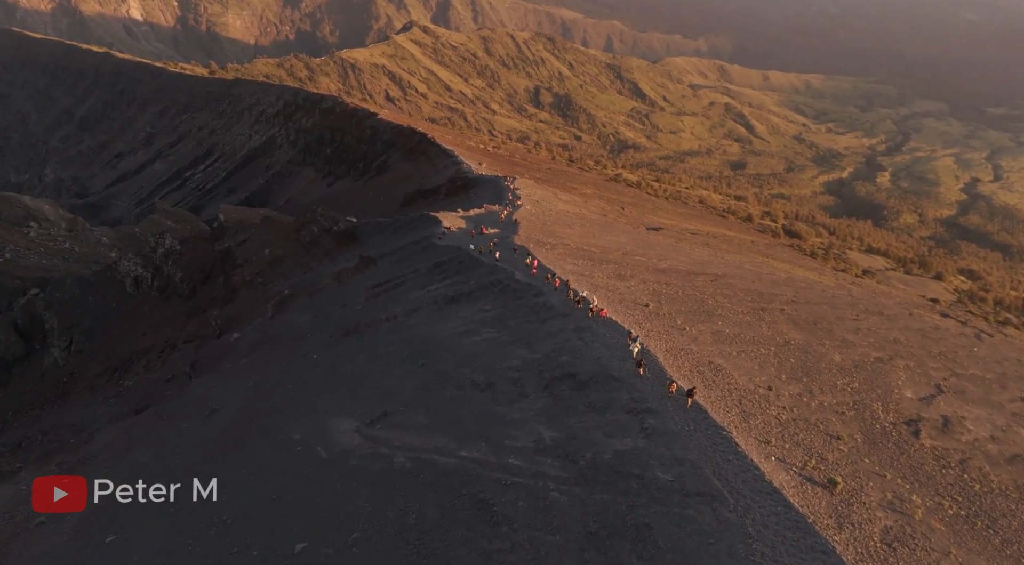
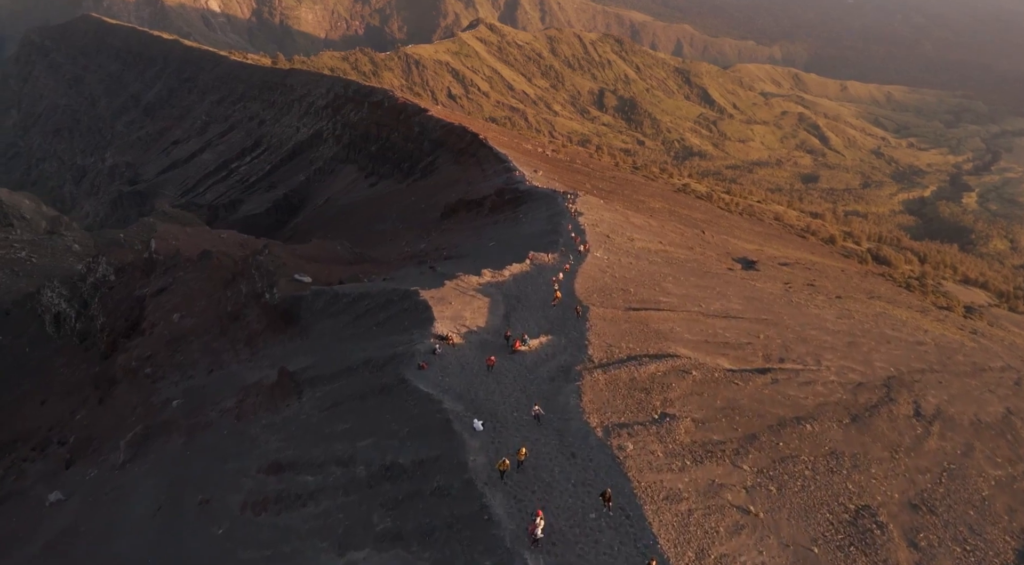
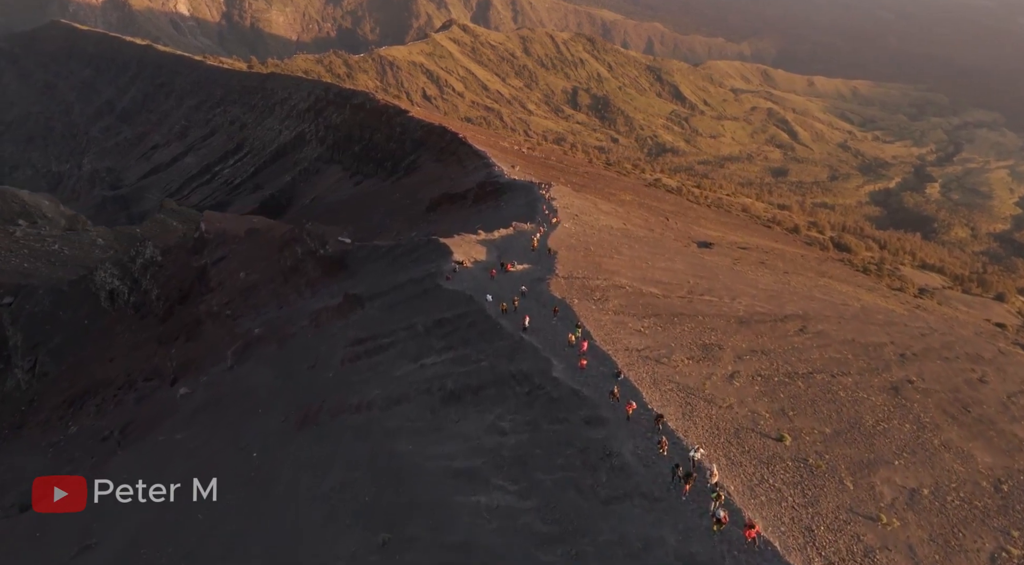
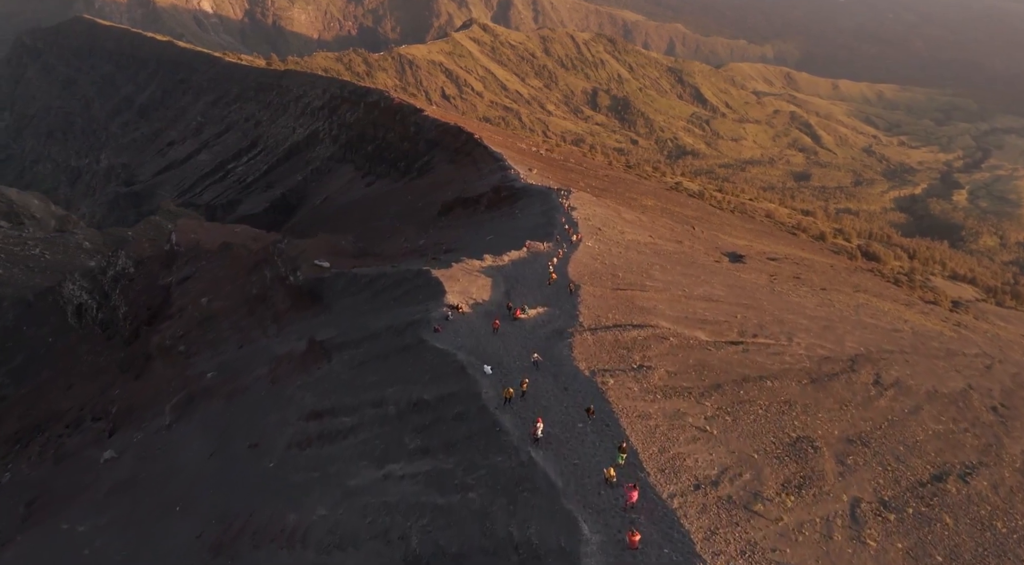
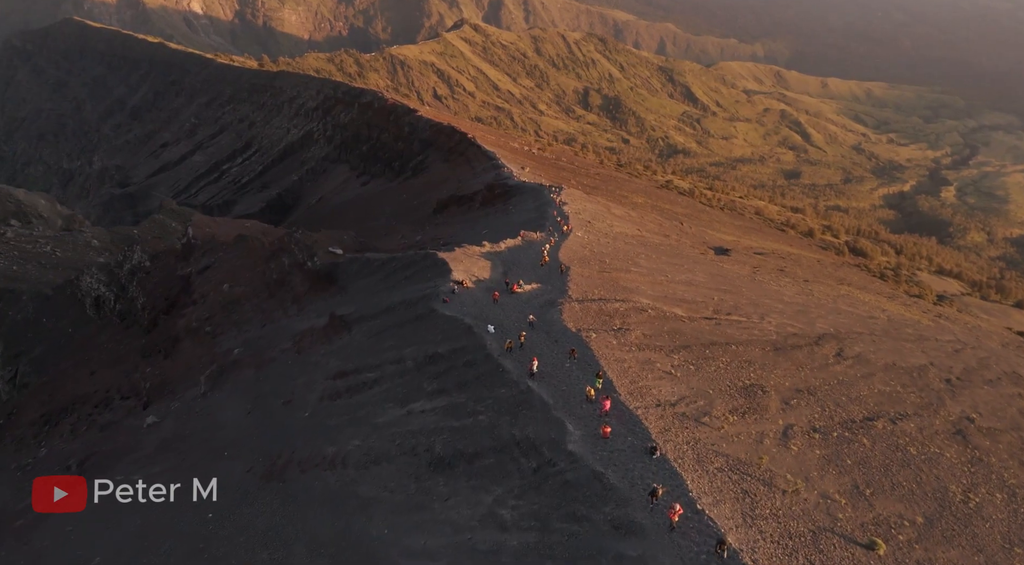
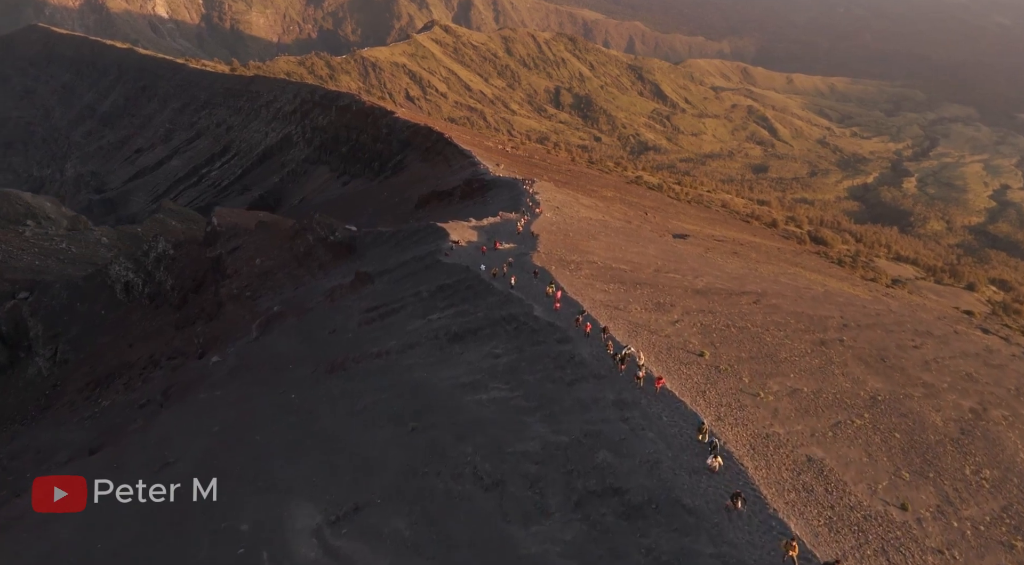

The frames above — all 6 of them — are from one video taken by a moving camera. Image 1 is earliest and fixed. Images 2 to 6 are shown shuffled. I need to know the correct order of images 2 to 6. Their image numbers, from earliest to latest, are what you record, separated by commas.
6, 3, 5, 4, 2
